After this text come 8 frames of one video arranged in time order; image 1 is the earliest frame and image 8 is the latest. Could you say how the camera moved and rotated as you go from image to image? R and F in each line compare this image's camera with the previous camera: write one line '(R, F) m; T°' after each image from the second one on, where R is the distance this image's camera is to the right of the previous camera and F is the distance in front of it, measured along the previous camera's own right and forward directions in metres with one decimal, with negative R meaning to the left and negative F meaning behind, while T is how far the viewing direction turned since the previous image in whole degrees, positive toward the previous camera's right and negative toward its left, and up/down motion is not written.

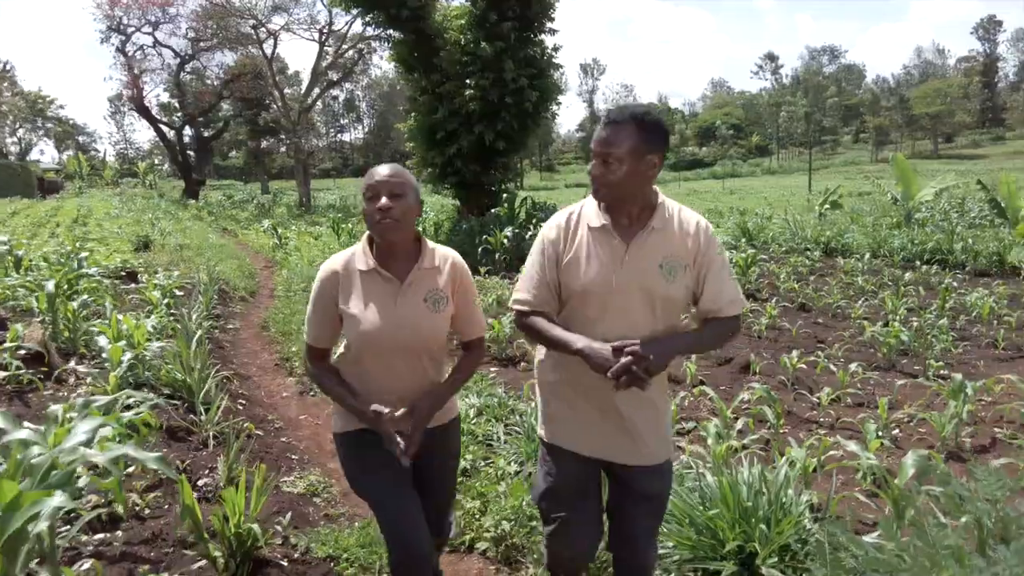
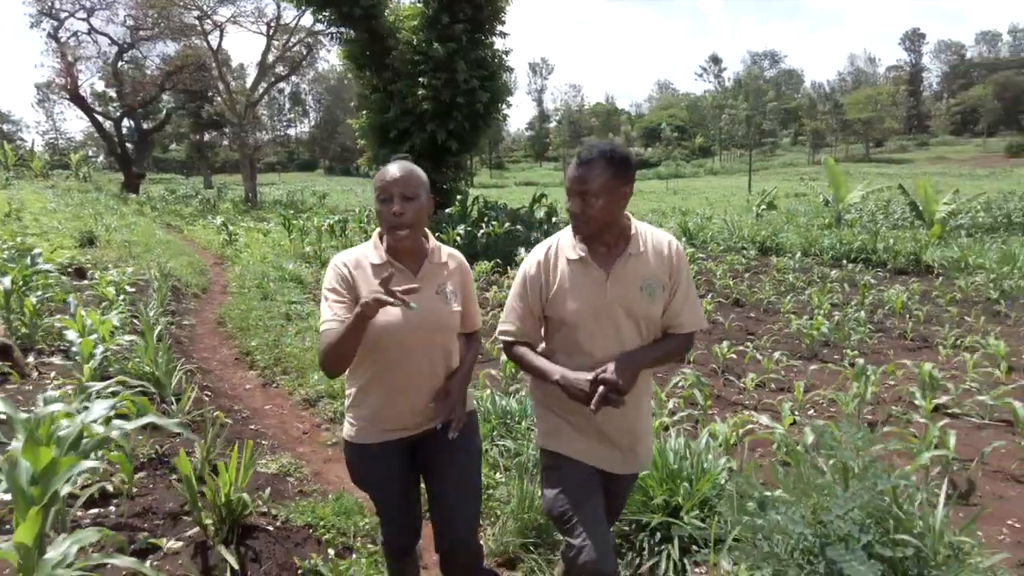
(-0.1, -0.4) m; +4°
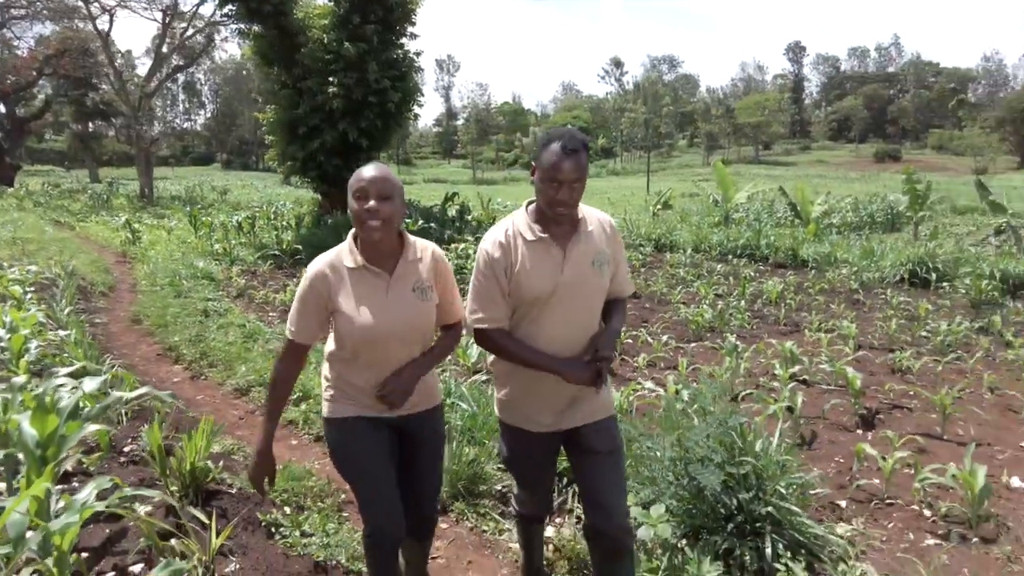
(-0.1, -0.5) m; +8°
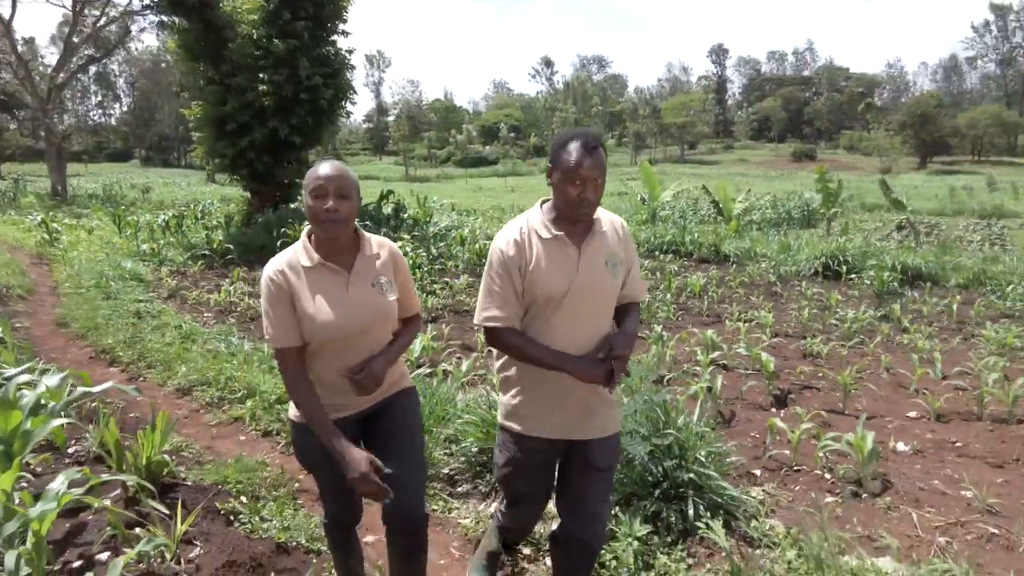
(-0.1, -0.2) m; +5°
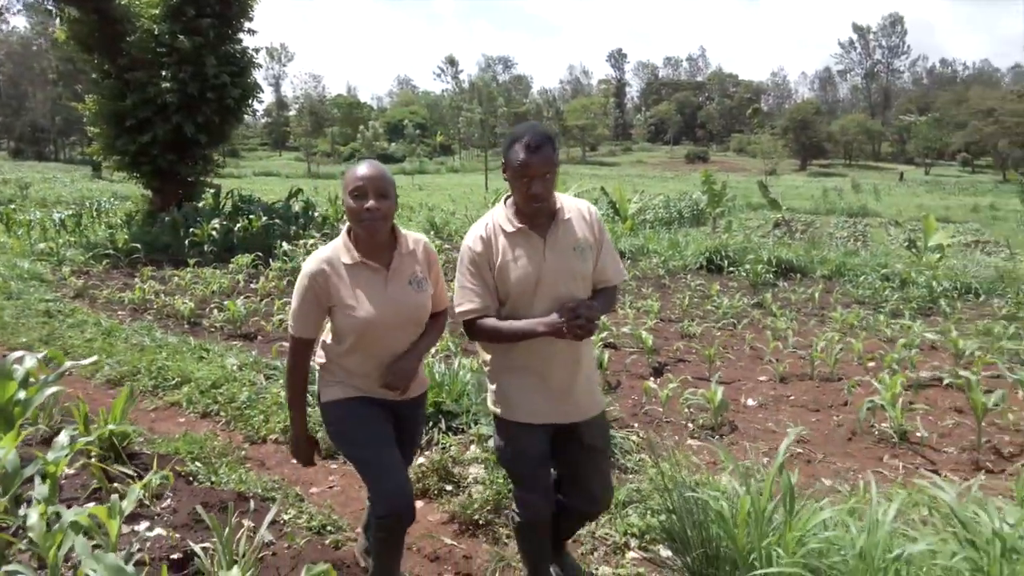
(-0.1, -0.7) m; +8°
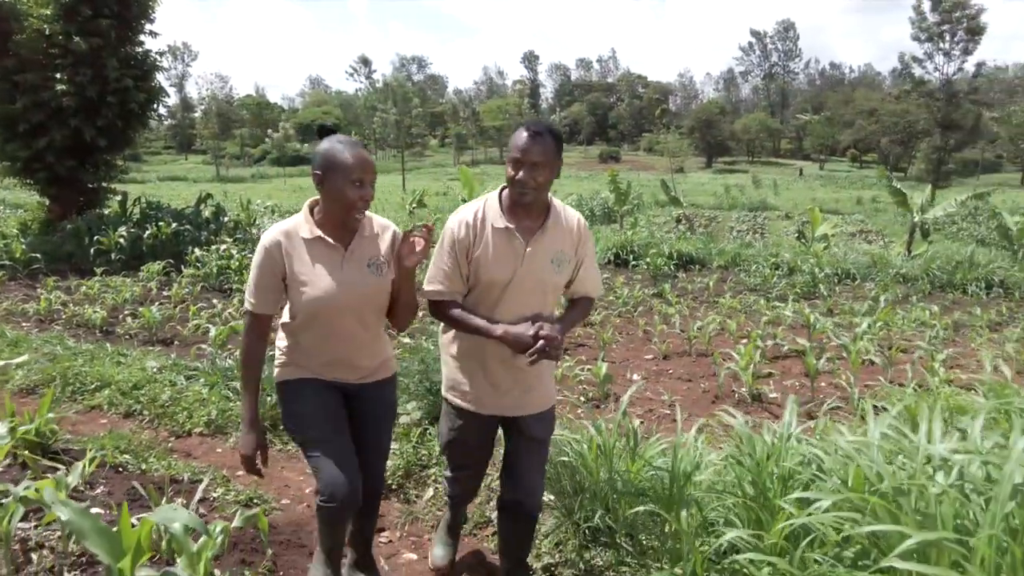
(+0.1, -0.5) m; +6°
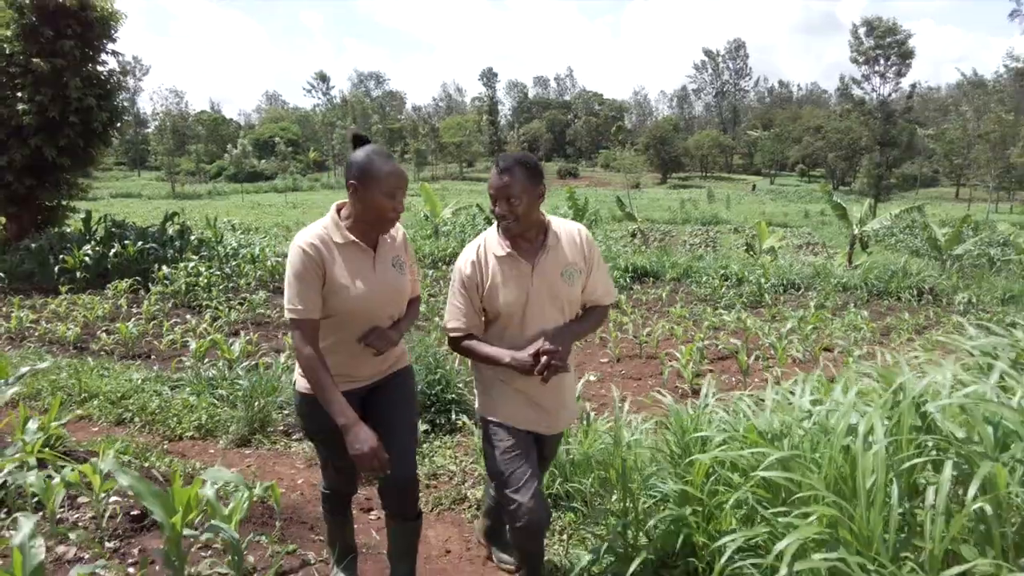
(0.0, -0.5) m; +3°
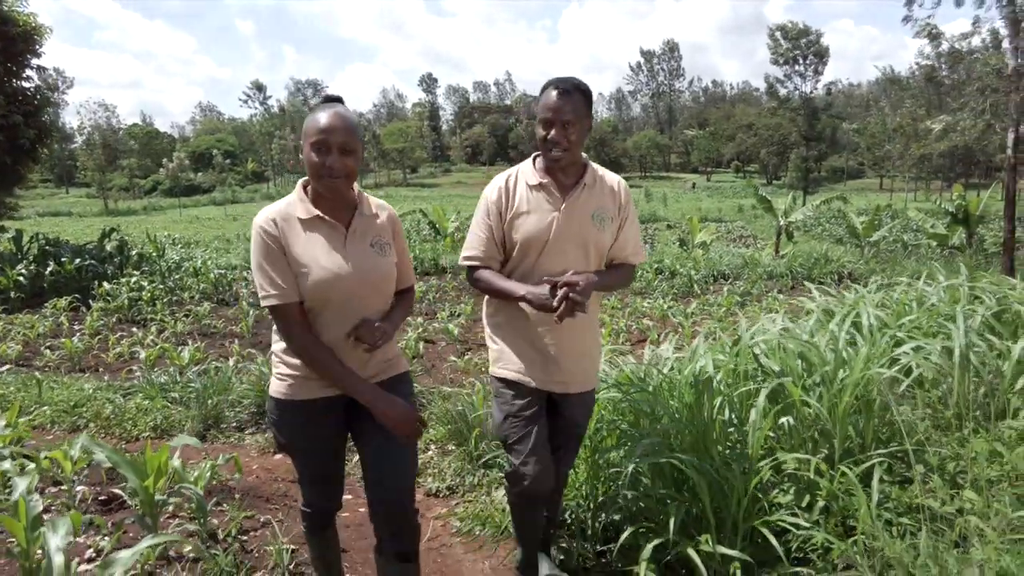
(+0.1, -0.5) m; +4°
